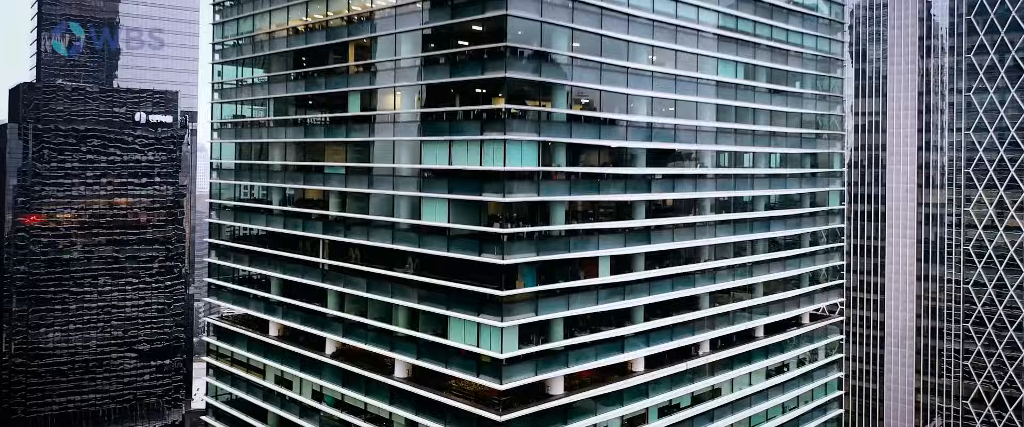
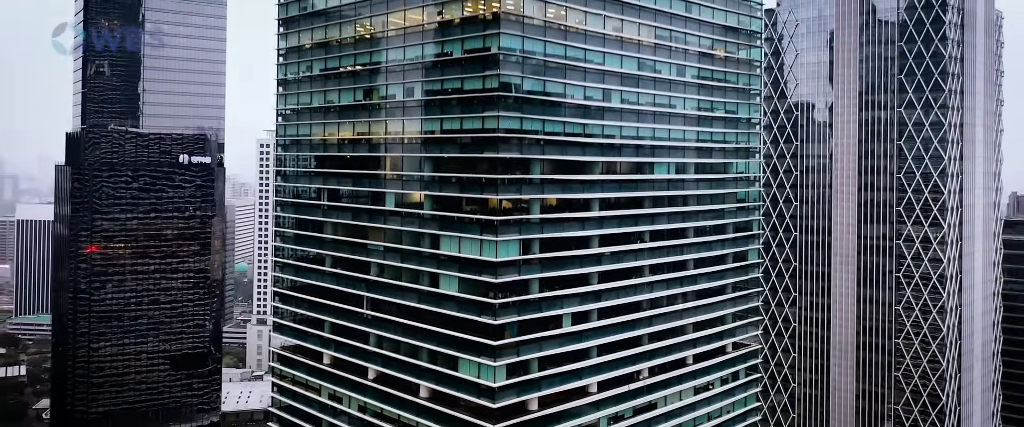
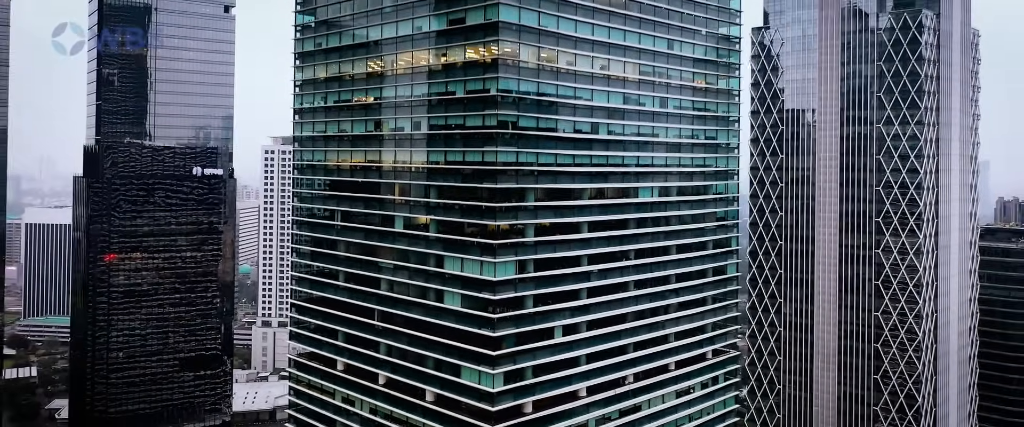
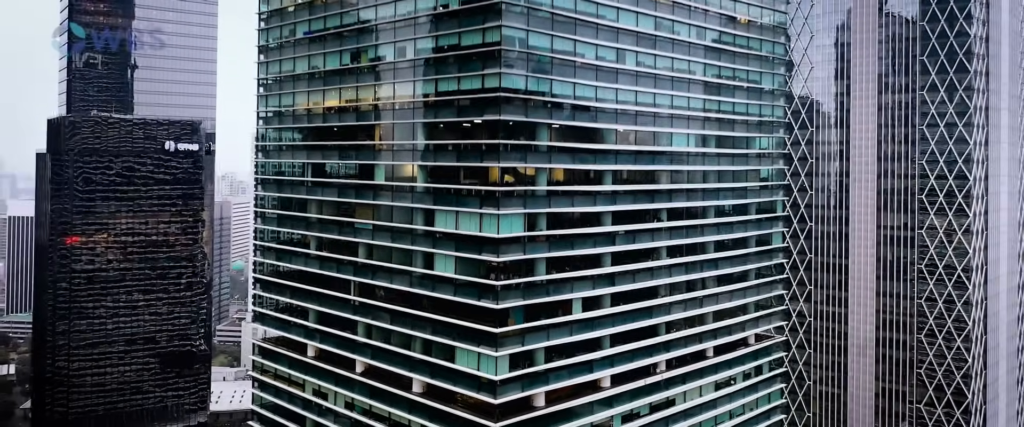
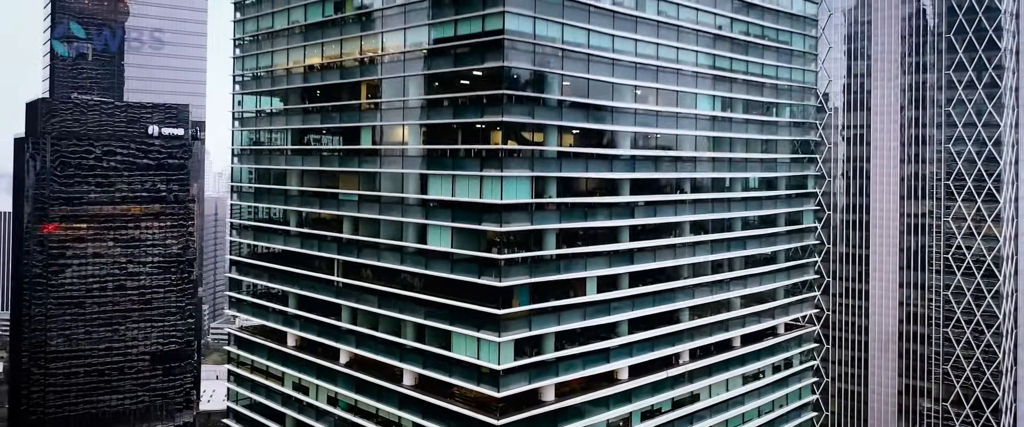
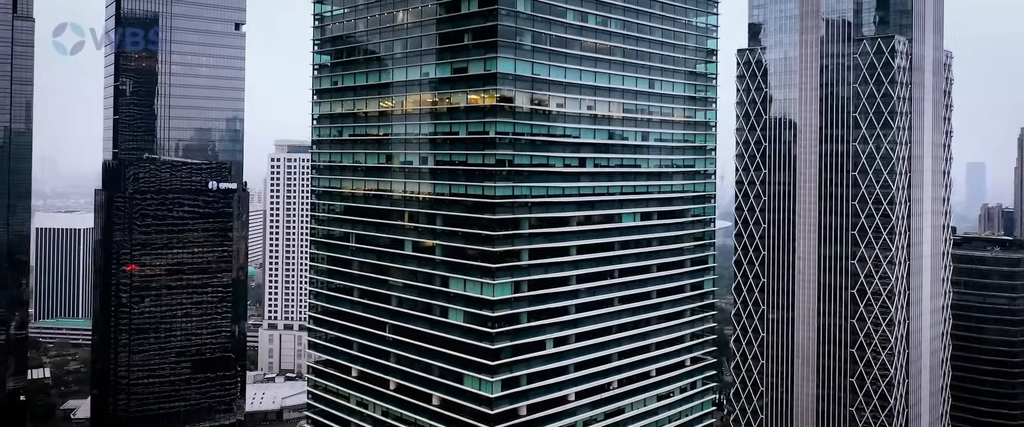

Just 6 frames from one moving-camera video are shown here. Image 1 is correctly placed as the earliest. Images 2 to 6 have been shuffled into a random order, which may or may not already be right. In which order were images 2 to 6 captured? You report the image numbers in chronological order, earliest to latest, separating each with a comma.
5, 4, 2, 3, 6
